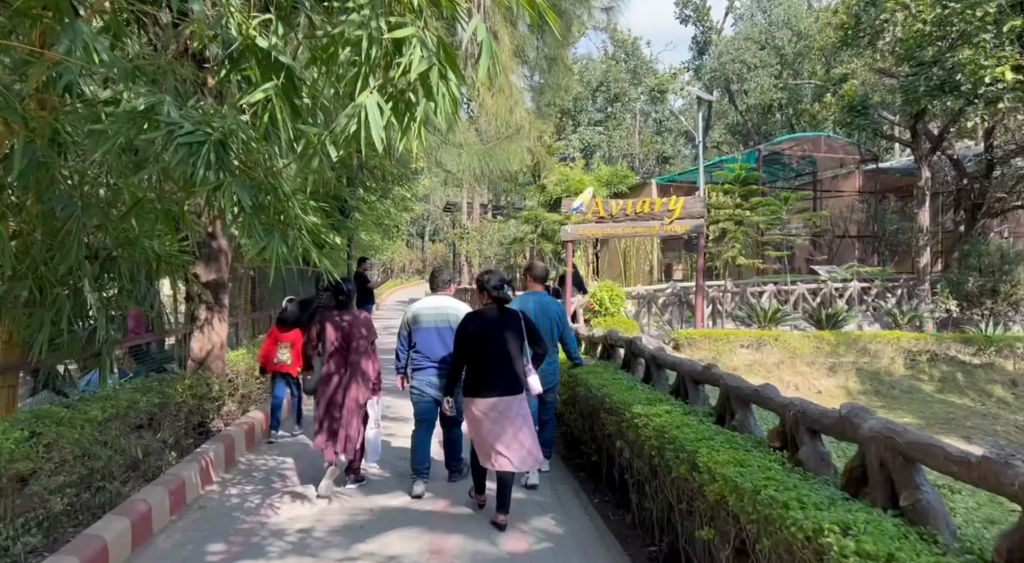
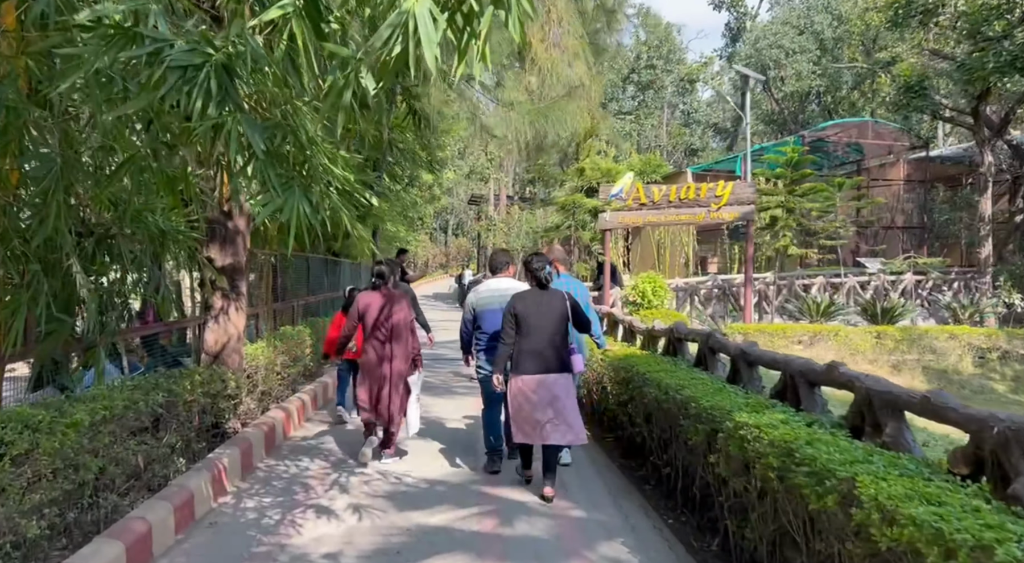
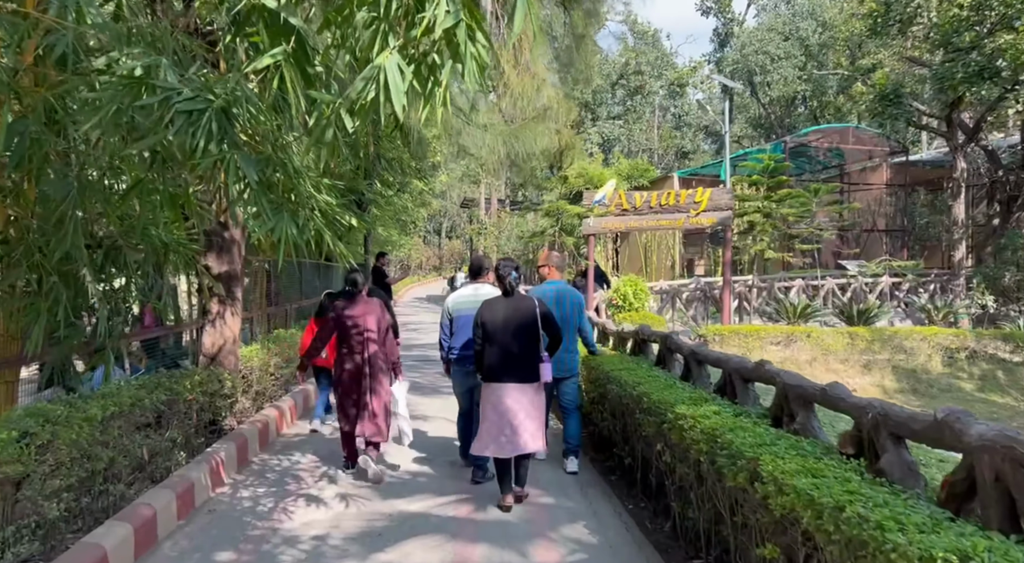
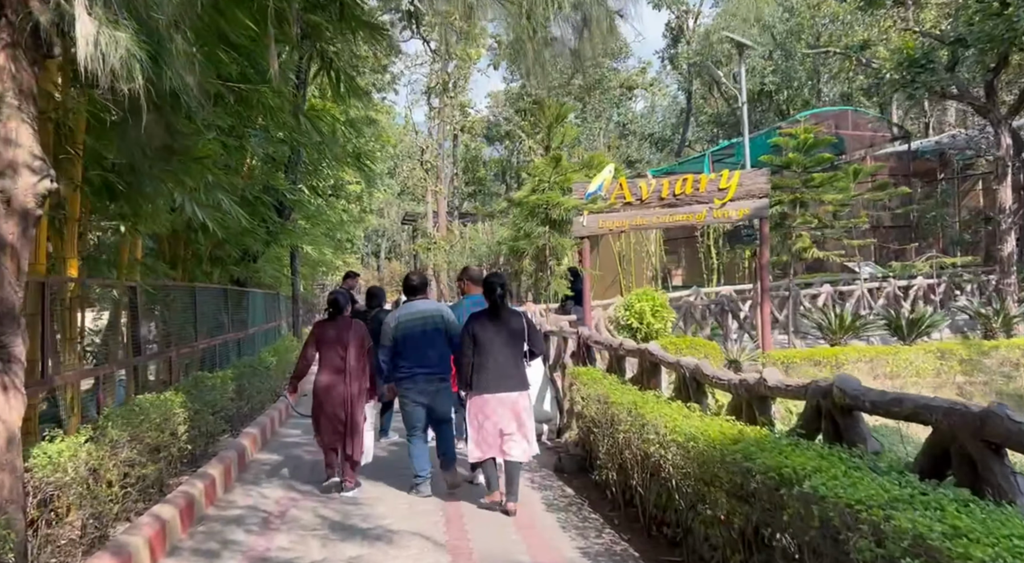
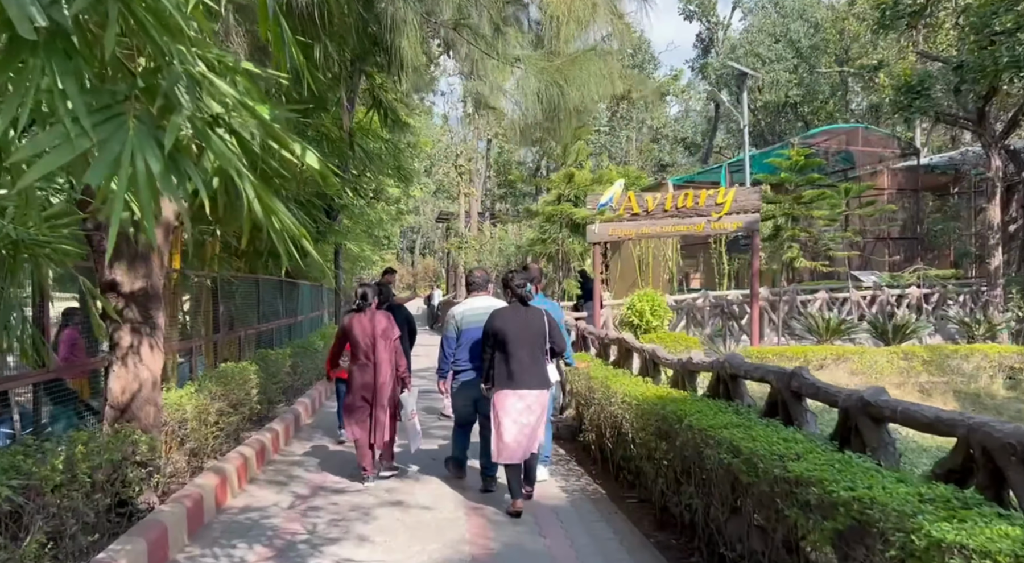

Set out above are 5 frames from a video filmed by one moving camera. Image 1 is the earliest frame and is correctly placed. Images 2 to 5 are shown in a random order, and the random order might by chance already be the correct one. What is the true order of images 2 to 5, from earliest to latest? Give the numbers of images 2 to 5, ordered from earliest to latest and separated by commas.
3, 2, 5, 4
